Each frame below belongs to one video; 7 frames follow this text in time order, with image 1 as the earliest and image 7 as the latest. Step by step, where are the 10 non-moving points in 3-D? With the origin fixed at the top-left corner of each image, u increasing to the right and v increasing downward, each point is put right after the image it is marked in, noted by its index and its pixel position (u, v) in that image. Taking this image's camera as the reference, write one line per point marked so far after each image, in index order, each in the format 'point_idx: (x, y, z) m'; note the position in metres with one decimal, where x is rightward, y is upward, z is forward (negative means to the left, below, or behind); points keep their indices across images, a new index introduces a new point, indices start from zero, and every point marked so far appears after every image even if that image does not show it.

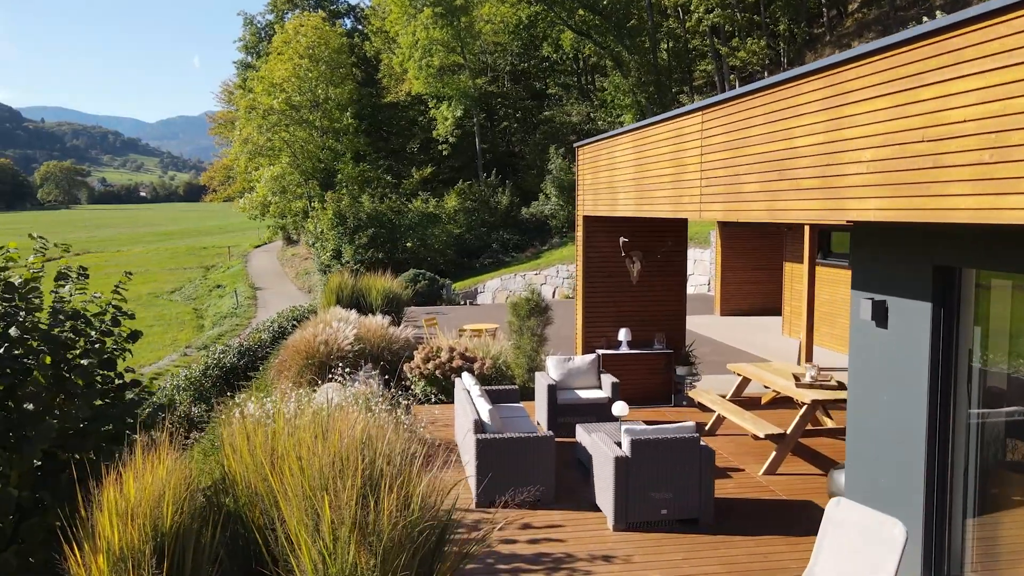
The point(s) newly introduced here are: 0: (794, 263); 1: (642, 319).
0: (+4.1, +0.3, +11.9) m
1: (+1.2, -0.3, +7.5) m
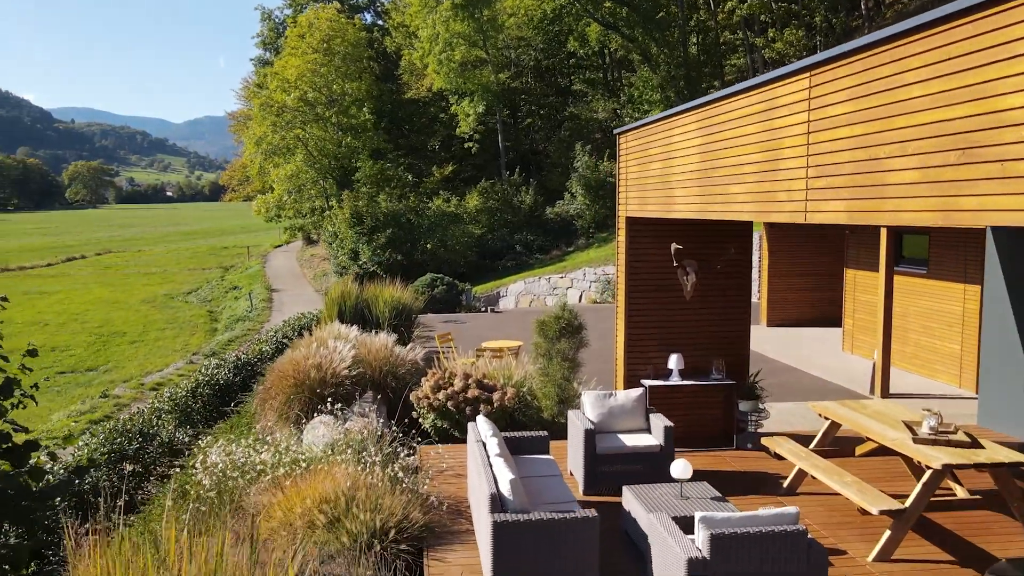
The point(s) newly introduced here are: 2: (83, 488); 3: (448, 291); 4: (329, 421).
0: (+4.4, +0.2, +10.4) m
1: (+1.4, -0.4, +6.2) m
2: (-3.6, -1.7, +6.9) m
3: (-1.3, -0.1, +17.1) m
4: (-1.4, -1.0, +6.2) m
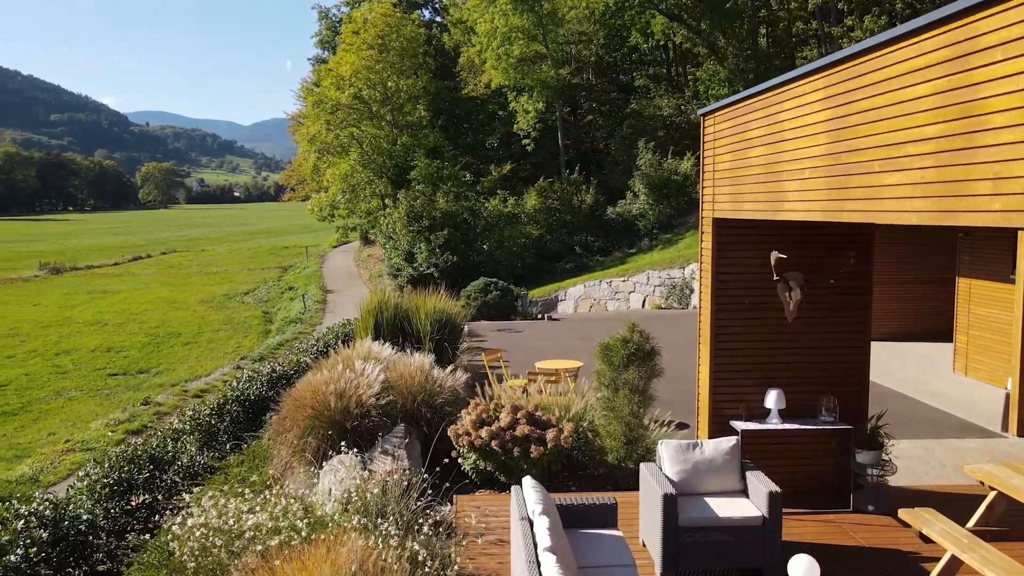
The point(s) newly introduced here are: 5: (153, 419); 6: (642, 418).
0: (+5.1, +0.1, +9.0) m
1: (+1.8, -0.5, +5.0) m
2: (-3.2, -1.7, +6.0) m
3: (-0.2, -0.2, +16.0) m
4: (-1.0, -1.1, +5.1) m
5: (-6.2, -2.3, +14.3) m
6: (+0.9, -0.9, +5.5) m
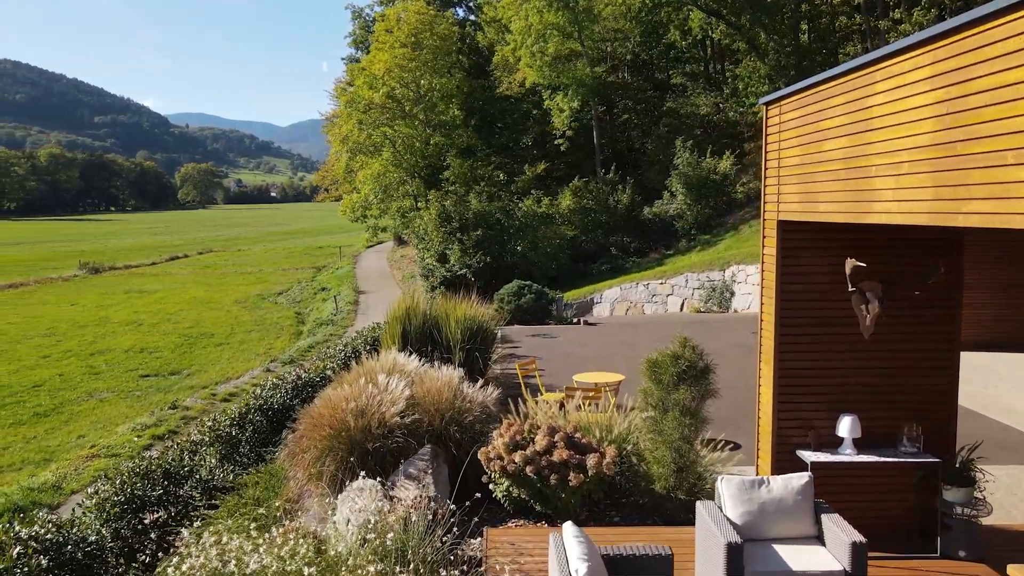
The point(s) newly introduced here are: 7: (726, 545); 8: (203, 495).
0: (+5.4, 0.0, +8.2) m
1: (+2.0, -0.6, +4.4) m
2: (-2.9, -1.8, +5.6) m
3: (+0.5, -0.2, +15.5) m
4: (-0.8, -1.2, +4.6) m
5: (-5.7, -2.3, +14.0) m
6: (+1.1, -0.9, +5.0) m
7: (+0.9, -1.1, +3.4) m
8: (-2.7, -1.8, +7.3) m
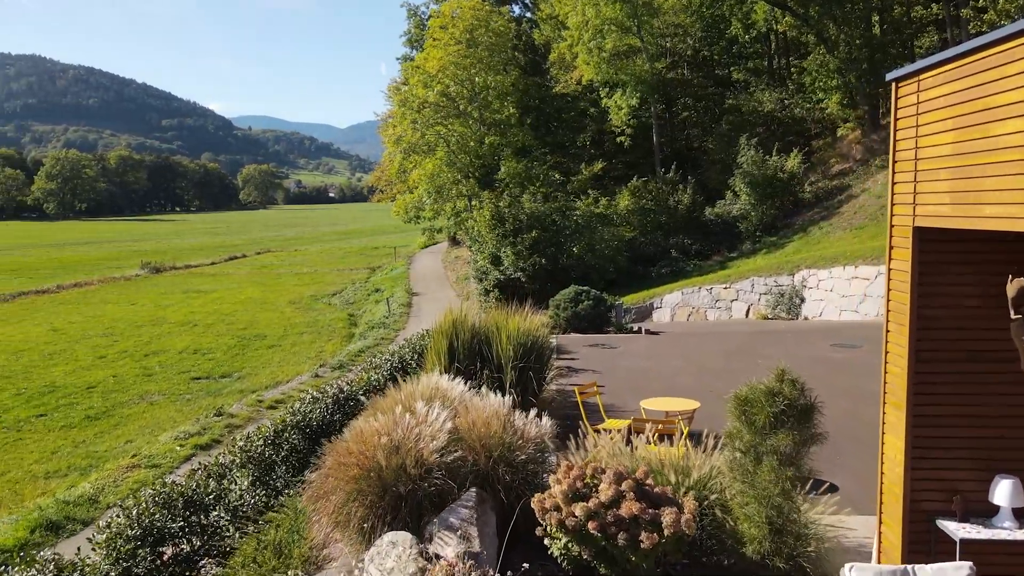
0: (+5.9, -0.1, +7.0) m
1: (+2.2, -0.7, +3.4) m
2: (-2.6, -1.9, +4.9) m
3: (+1.5, -0.3, +14.6) m
4: (-0.5, -1.2, +3.9) m
5: (-4.8, -2.4, +13.5) m
6: (+1.4, -1.0, +4.1) m
7: (+1.1, -1.2, +2.5) m
8: (-2.3, -1.9, +6.6) m
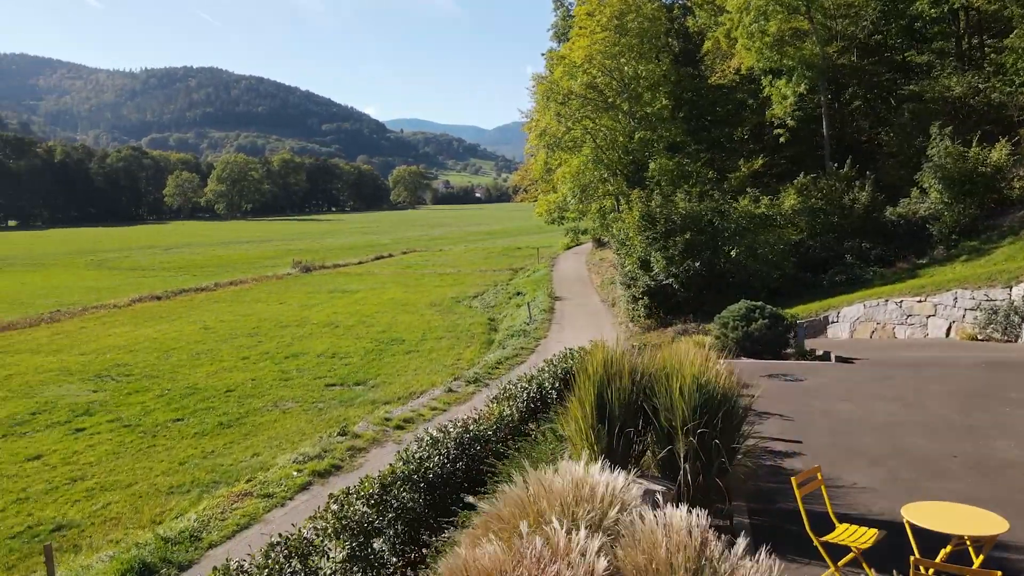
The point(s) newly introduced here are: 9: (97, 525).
0: (+7.0, -0.4, +4.0) m
1: (+2.6, -0.9, +1.1) m
2: (-1.8, -2.0, +3.4) m
3: (+3.9, -0.6, +12.2) m
4: (0.0, -1.4, +2.0) m
5: (-2.5, -2.5, +12.3) m
6: (+2.0, -1.3, +1.9) m
7: (+1.3, -1.4, +0.4) m
8: (-1.2, -2.1, +5.0) m
9: (-6.2, -3.5, +12.1) m
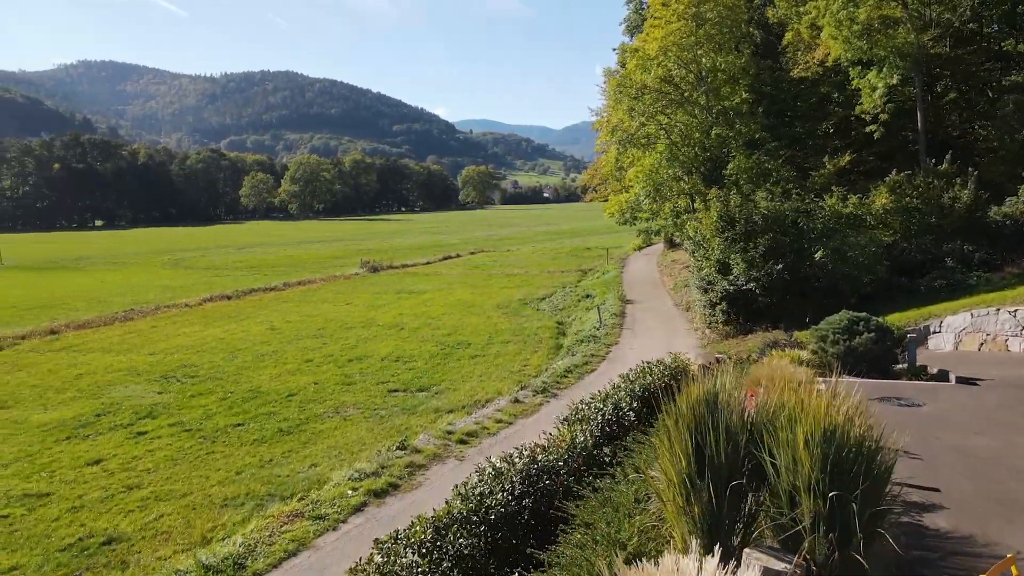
0: (+7.2, -0.6, +2.4) m
1: (+2.7, -1.1, -0.2) m
2: (-1.6, -2.1, +2.5) m
3: (+4.8, -0.7, +10.8) m
4: (+0.2, -1.5, +1.0) m
5: (-1.5, -2.6, +11.4) m
6: (+2.1, -1.4, +0.7) m
7: (+1.3, -1.5, -0.8) m
8: (-0.9, -2.2, +4.1) m
9: (-5.2, -3.6, +11.6) m
